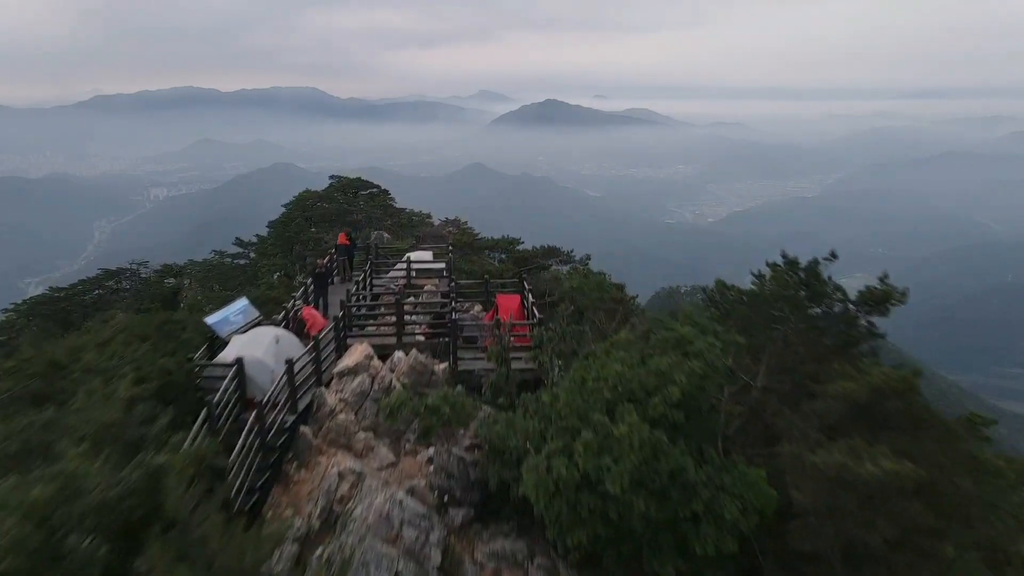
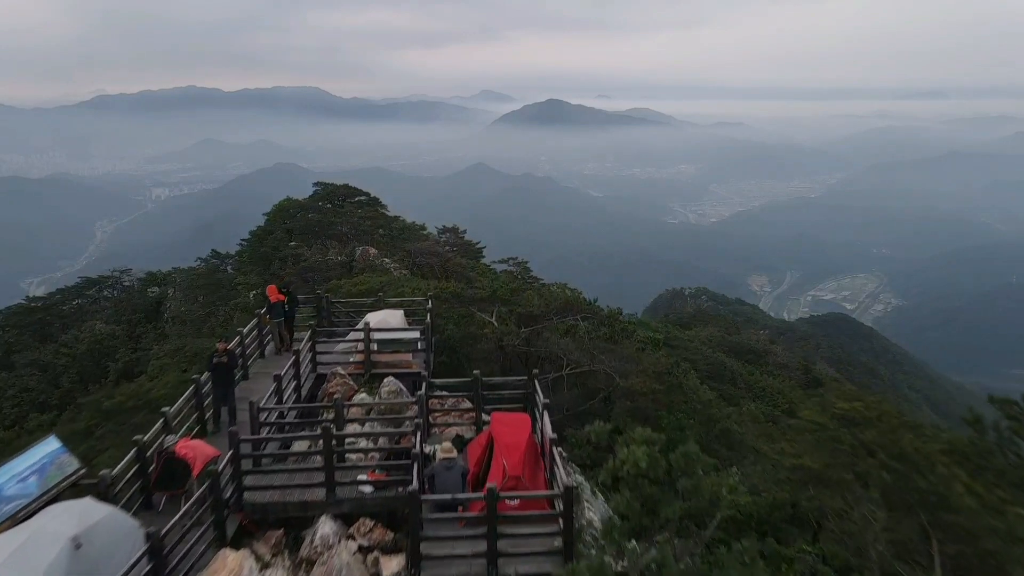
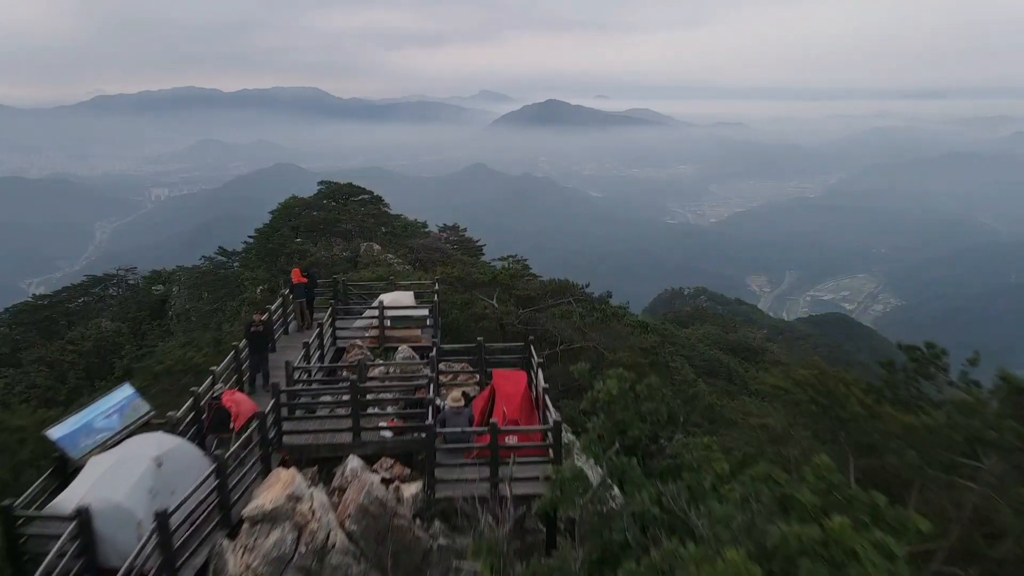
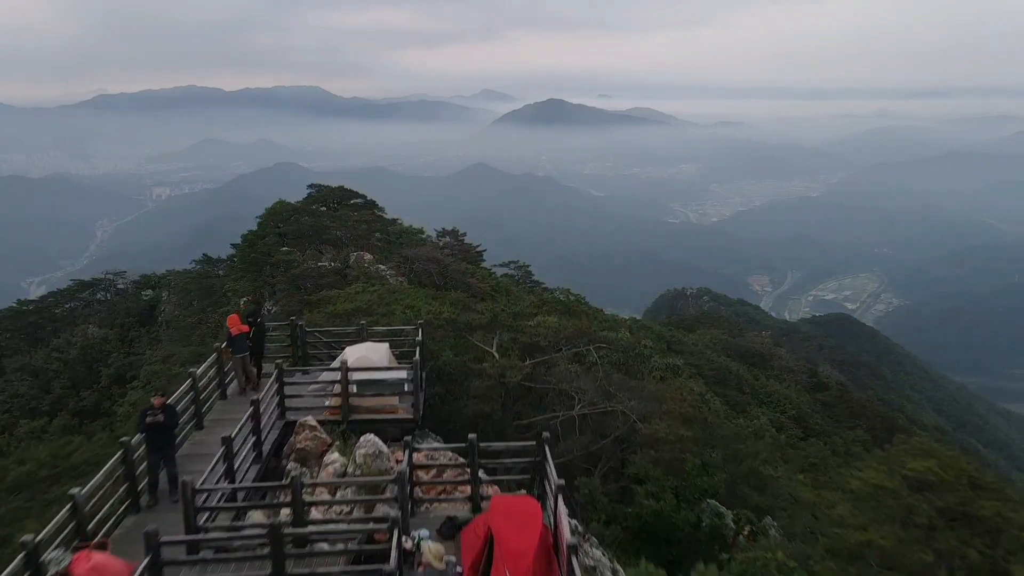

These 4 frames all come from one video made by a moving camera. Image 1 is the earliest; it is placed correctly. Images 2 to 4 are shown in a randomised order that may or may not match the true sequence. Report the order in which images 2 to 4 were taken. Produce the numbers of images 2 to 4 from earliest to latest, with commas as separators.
3, 2, 4
